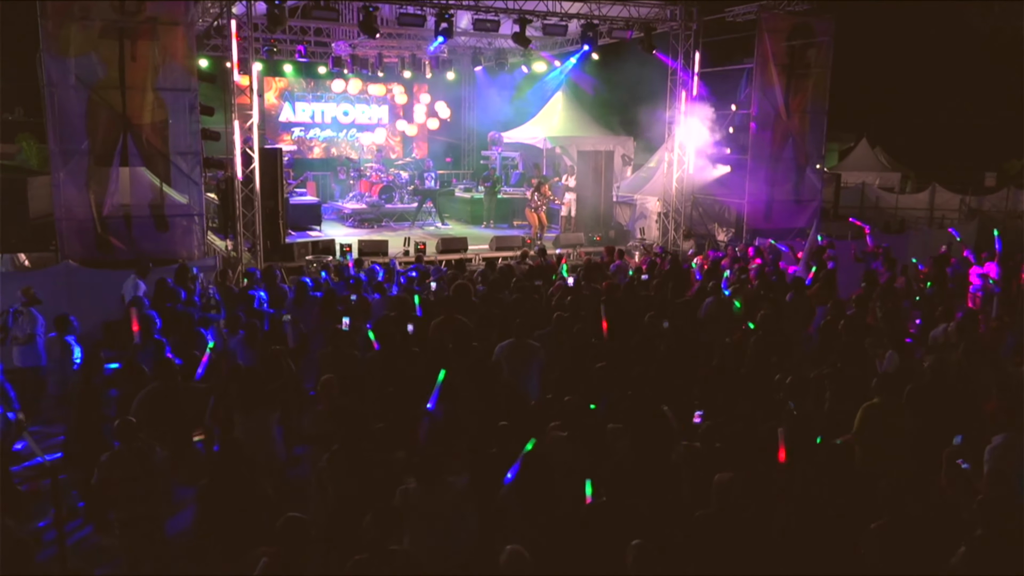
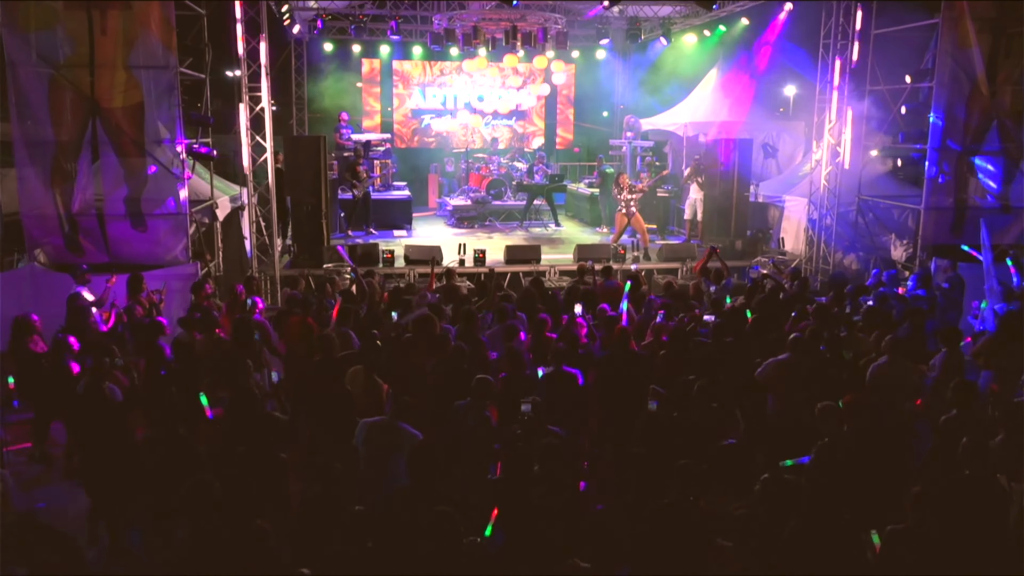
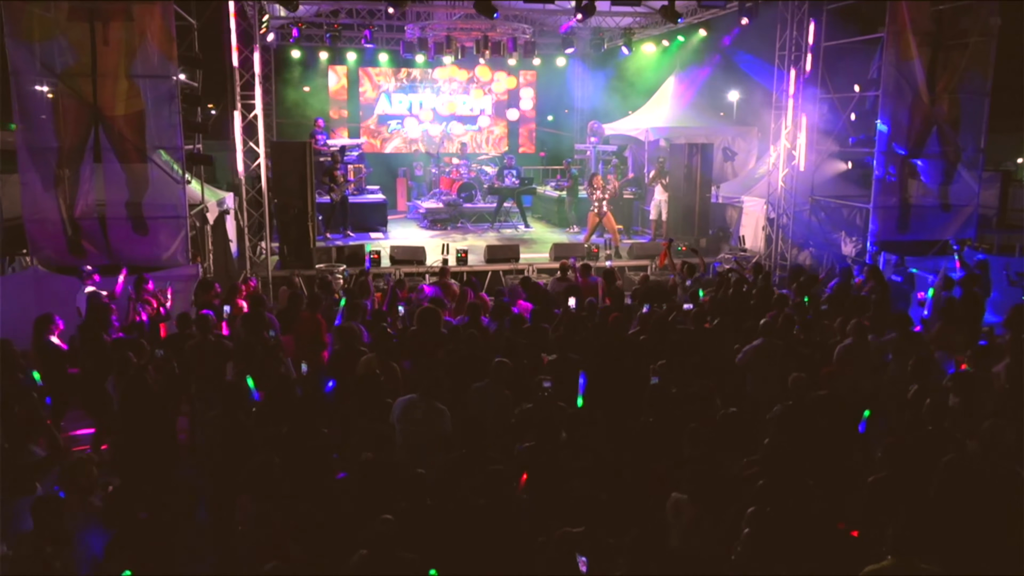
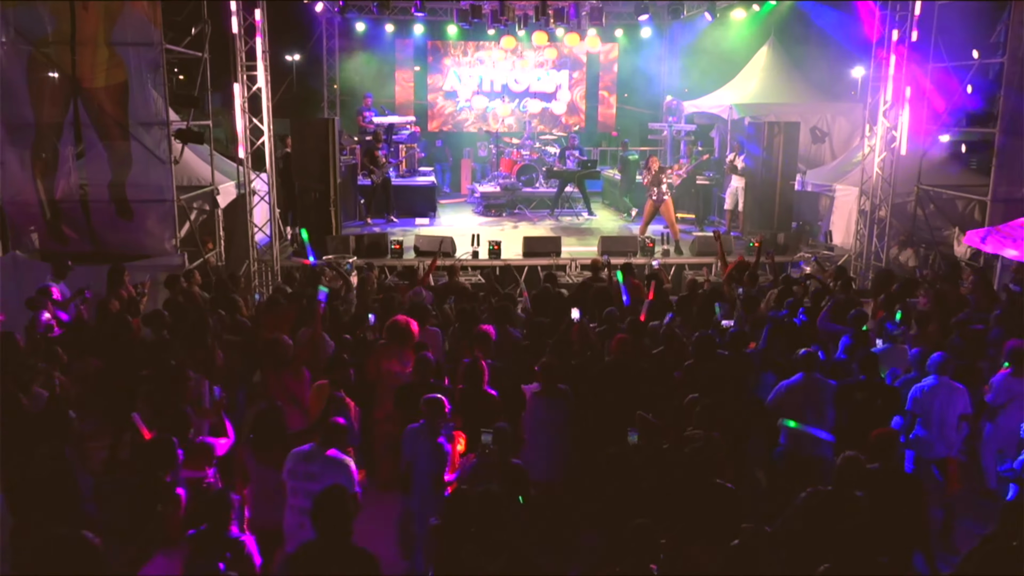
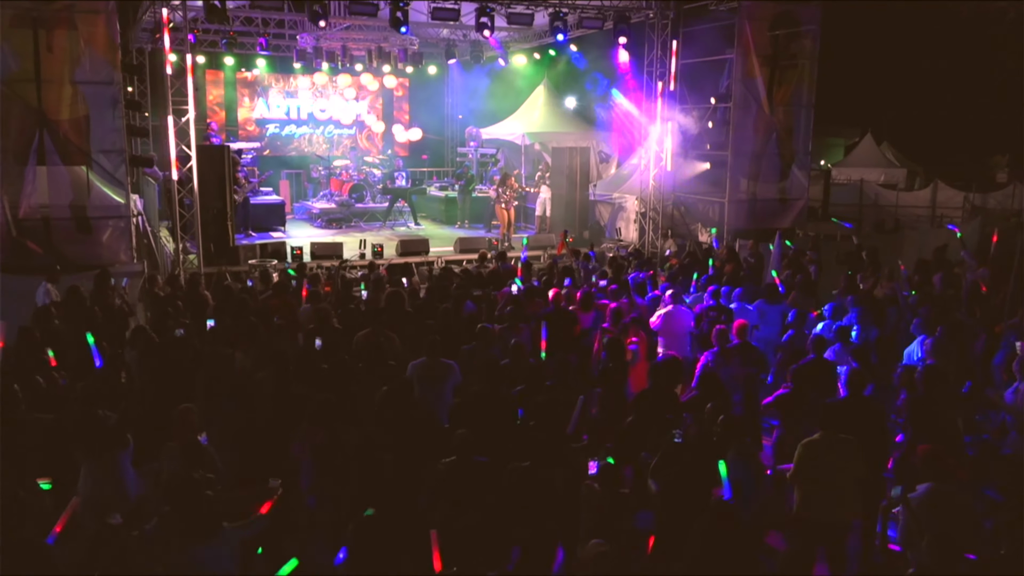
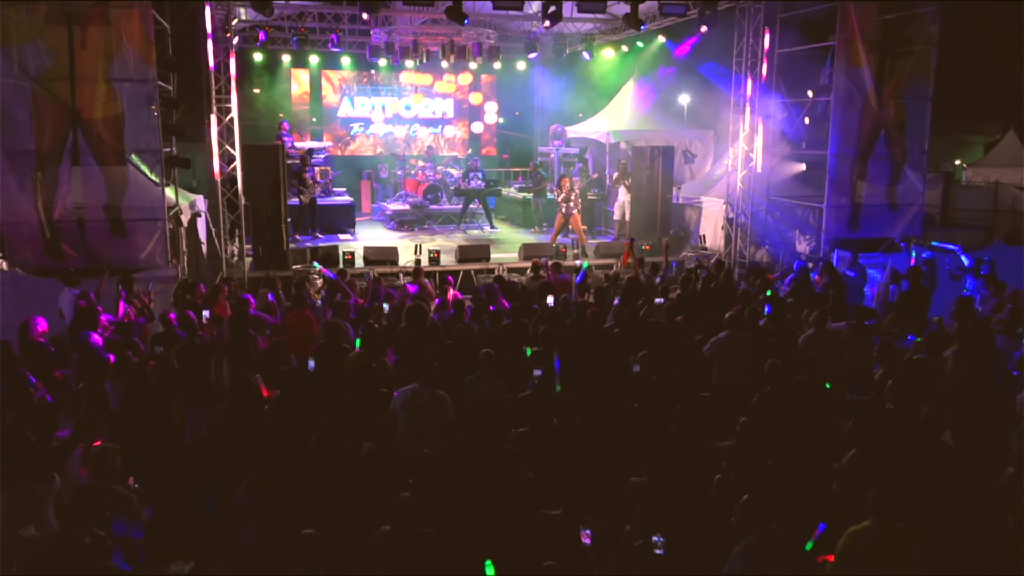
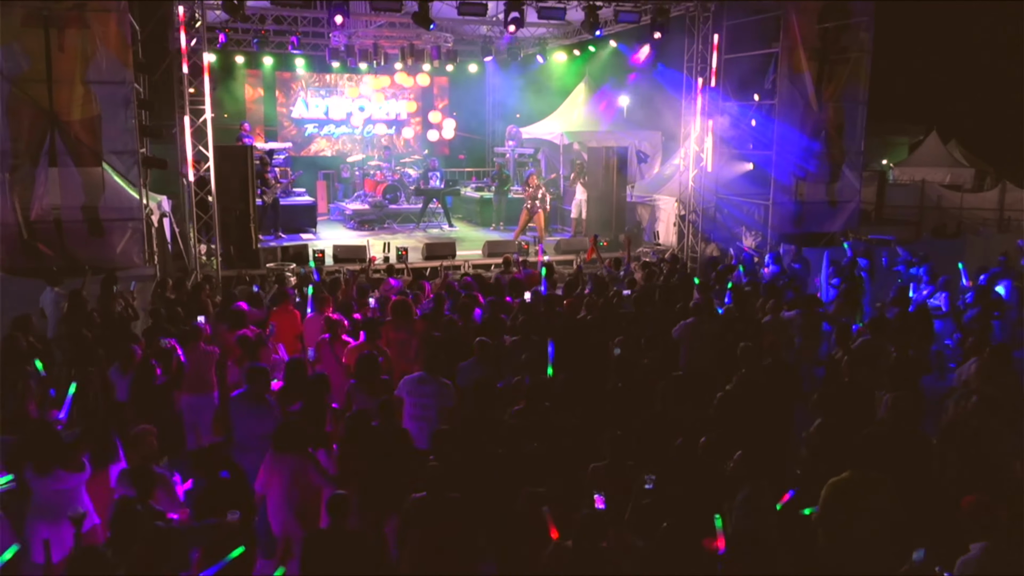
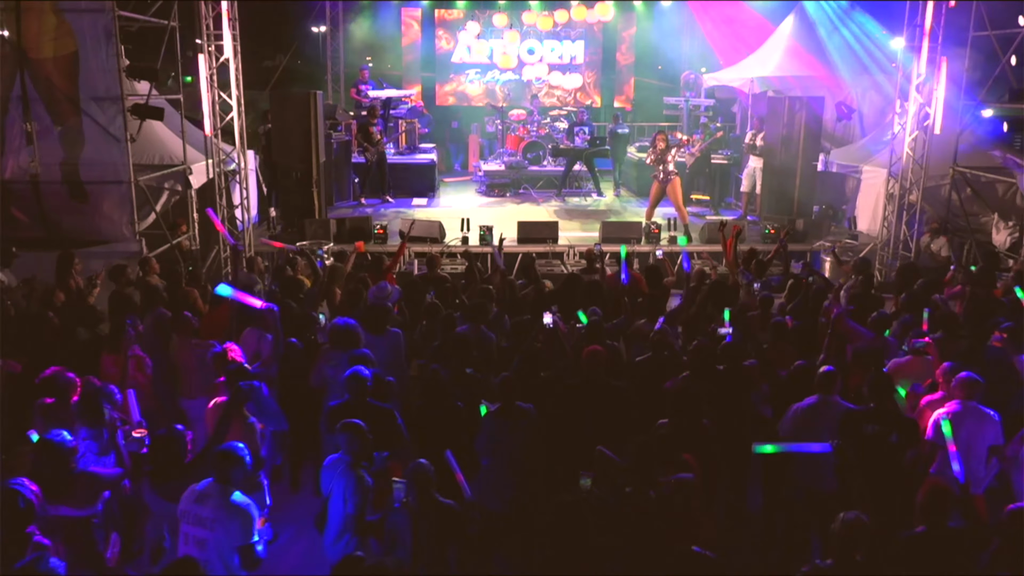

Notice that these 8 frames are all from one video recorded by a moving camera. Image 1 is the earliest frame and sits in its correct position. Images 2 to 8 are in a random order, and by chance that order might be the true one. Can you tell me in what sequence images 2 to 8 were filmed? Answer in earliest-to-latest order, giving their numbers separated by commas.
5, 7, 6, 3, 2, 4, 8
